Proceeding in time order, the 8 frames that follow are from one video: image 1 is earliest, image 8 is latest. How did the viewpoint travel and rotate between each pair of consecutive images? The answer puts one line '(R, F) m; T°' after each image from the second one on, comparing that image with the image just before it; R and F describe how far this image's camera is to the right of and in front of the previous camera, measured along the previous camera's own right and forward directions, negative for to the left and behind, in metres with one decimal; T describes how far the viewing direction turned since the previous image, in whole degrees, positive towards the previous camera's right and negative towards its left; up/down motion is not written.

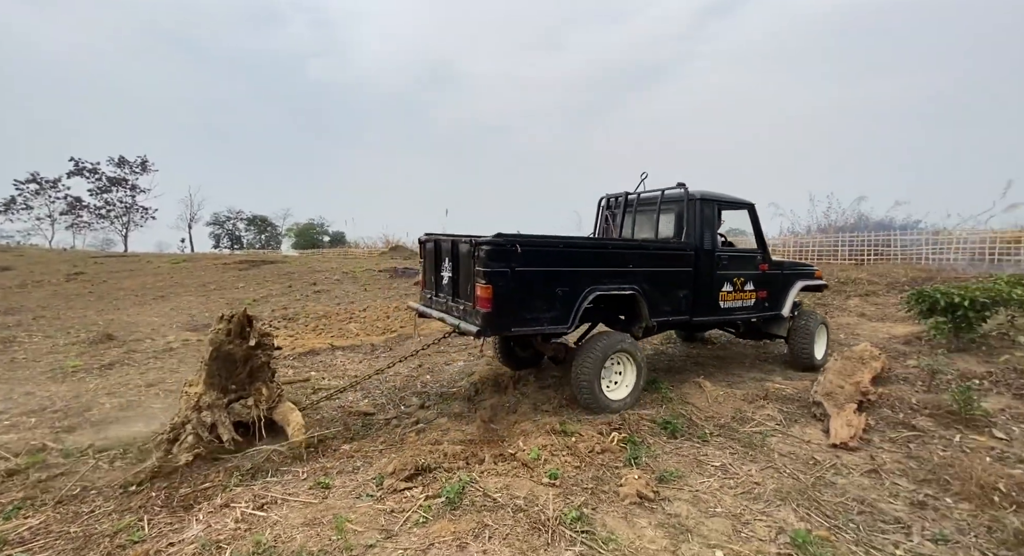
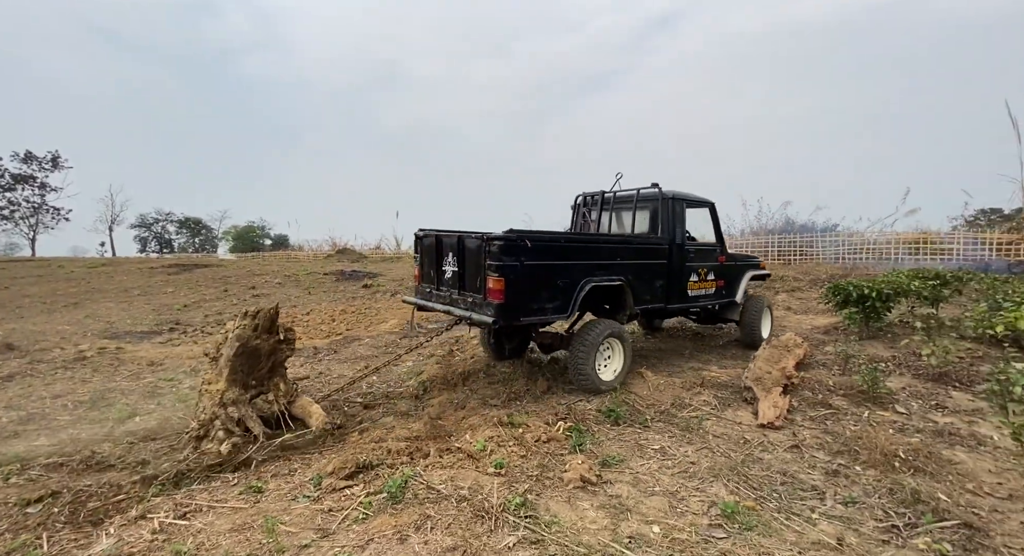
(+0.1, 0.0) m; +6°
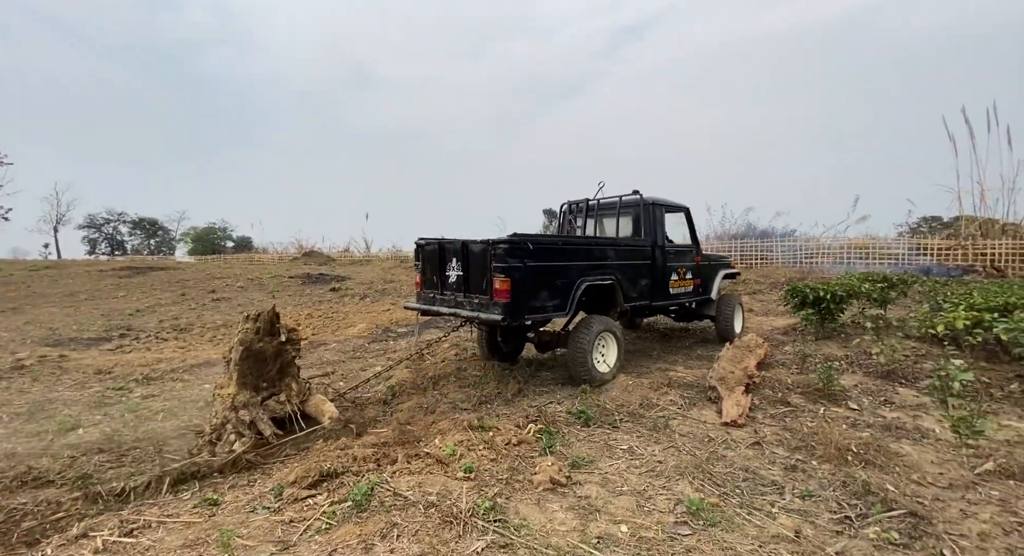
(0.0, 0.0) m; +4°
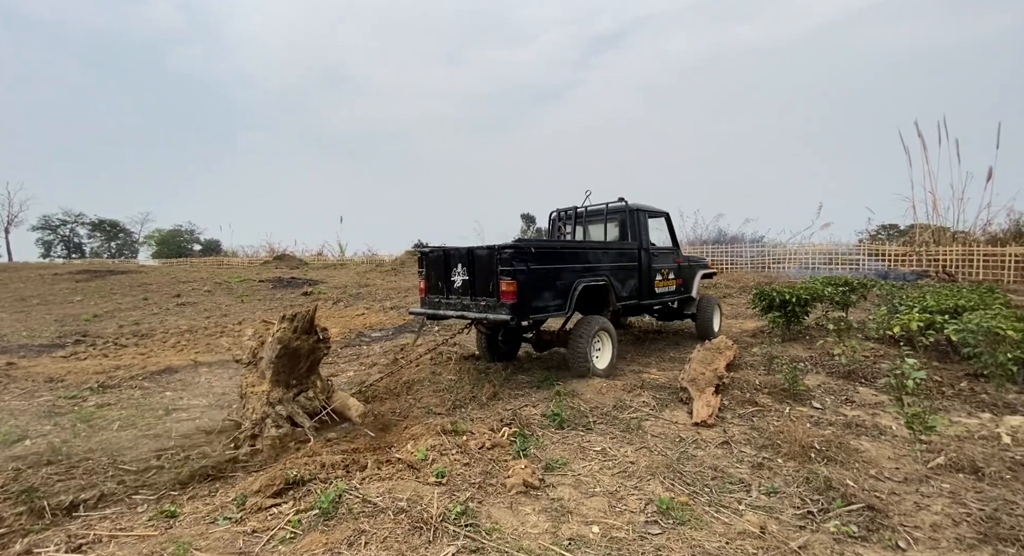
(0.0, 0.0) m; +3°
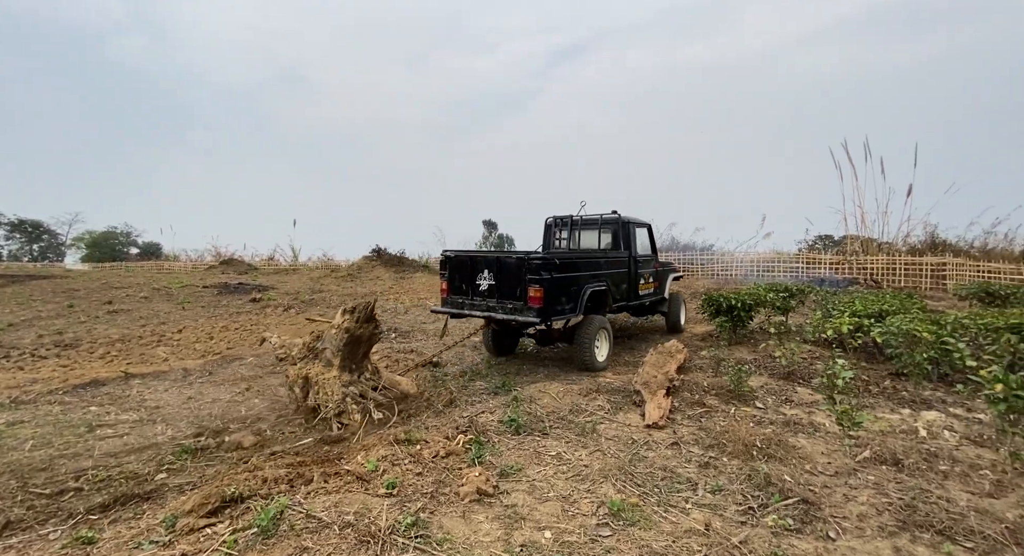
(0.0, 0.0) m; +5°
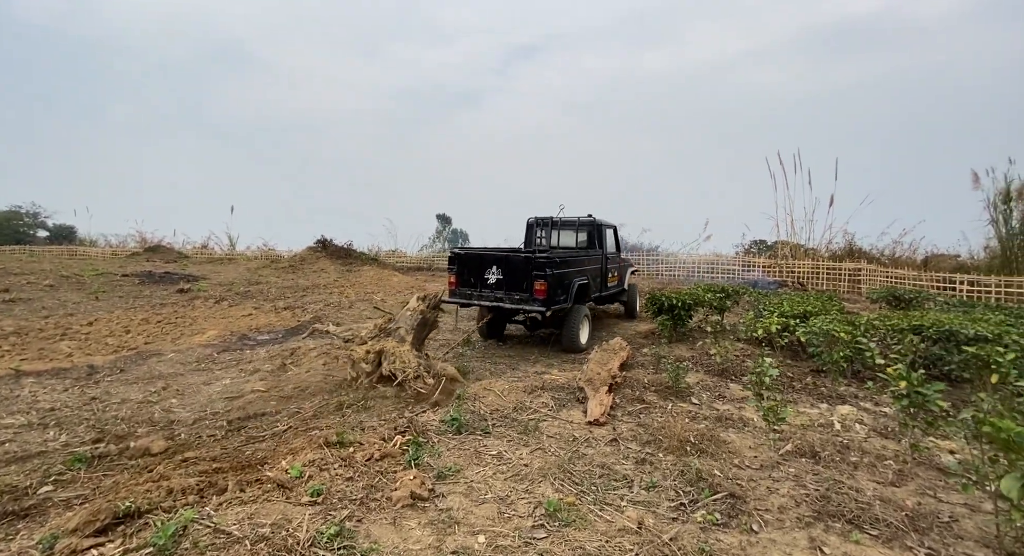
(+0.1, +0.1) m; +6°
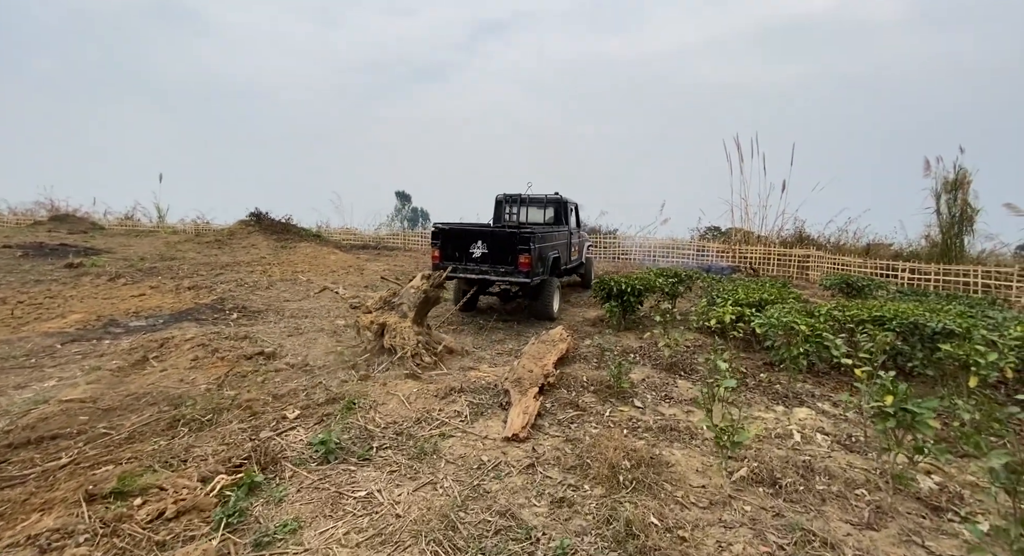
(+0.4, +0.9) m; +5°
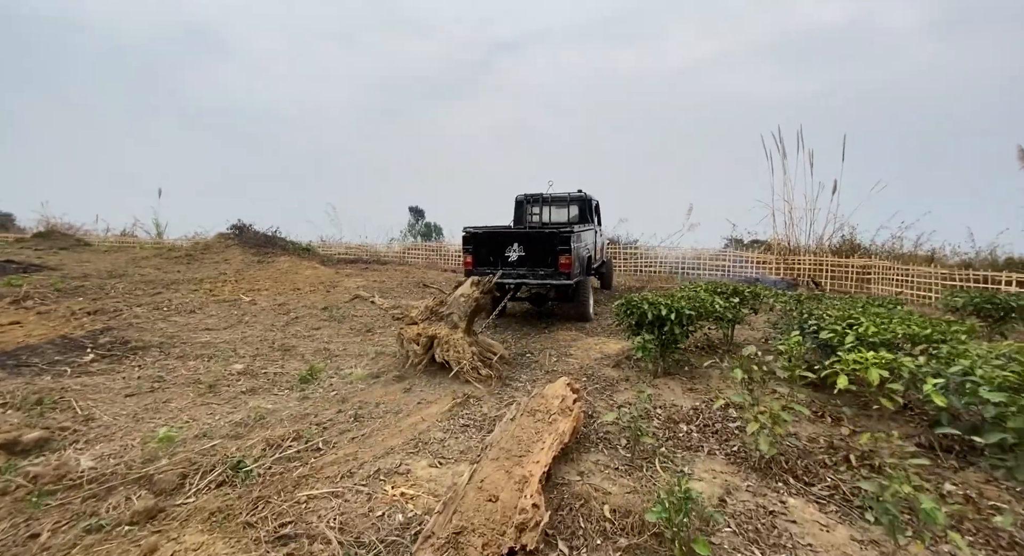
(+0.4, +2.4) m; -2°
